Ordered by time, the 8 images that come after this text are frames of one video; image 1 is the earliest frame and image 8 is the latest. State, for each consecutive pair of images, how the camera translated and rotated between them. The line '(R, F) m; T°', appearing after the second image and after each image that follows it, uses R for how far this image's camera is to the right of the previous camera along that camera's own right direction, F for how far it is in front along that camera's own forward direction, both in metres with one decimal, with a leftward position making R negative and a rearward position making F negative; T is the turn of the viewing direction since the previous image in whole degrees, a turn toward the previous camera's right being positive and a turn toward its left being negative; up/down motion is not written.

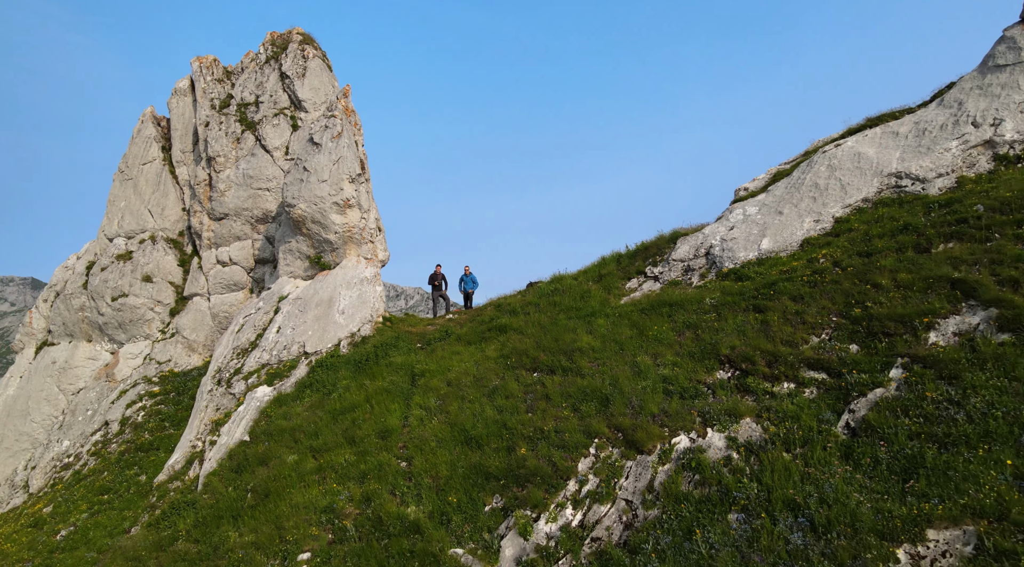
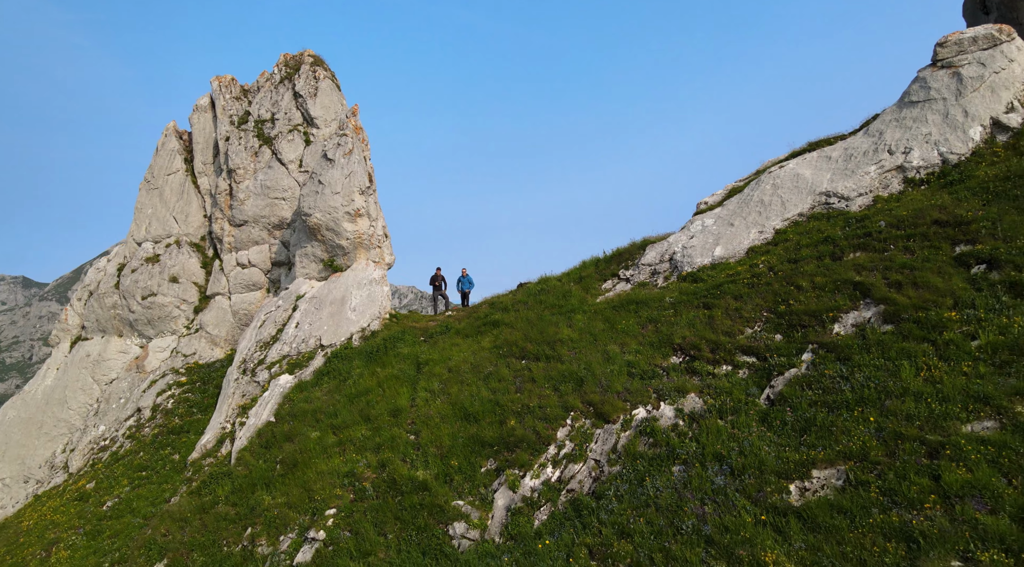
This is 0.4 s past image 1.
(+0.1, -4.0) m; 0°
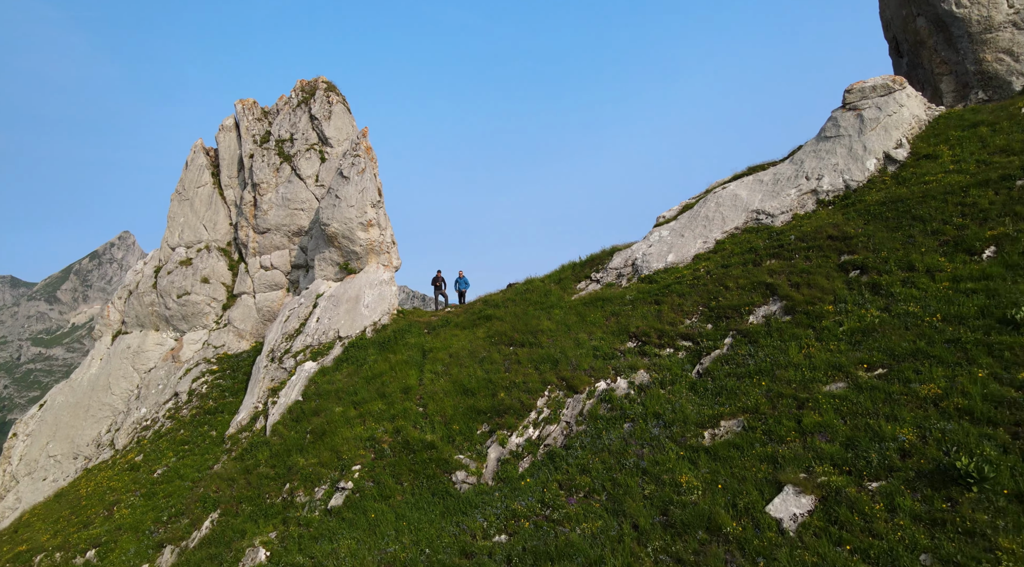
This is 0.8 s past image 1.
(+0.1, -5.8) m; +1°
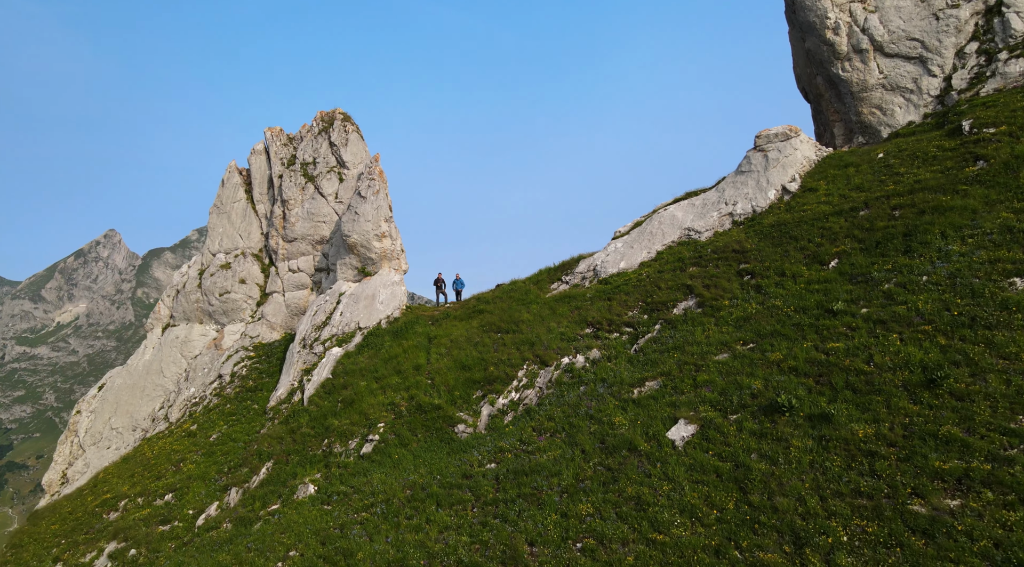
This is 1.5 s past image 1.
(0.0, -9.1) m; +1°
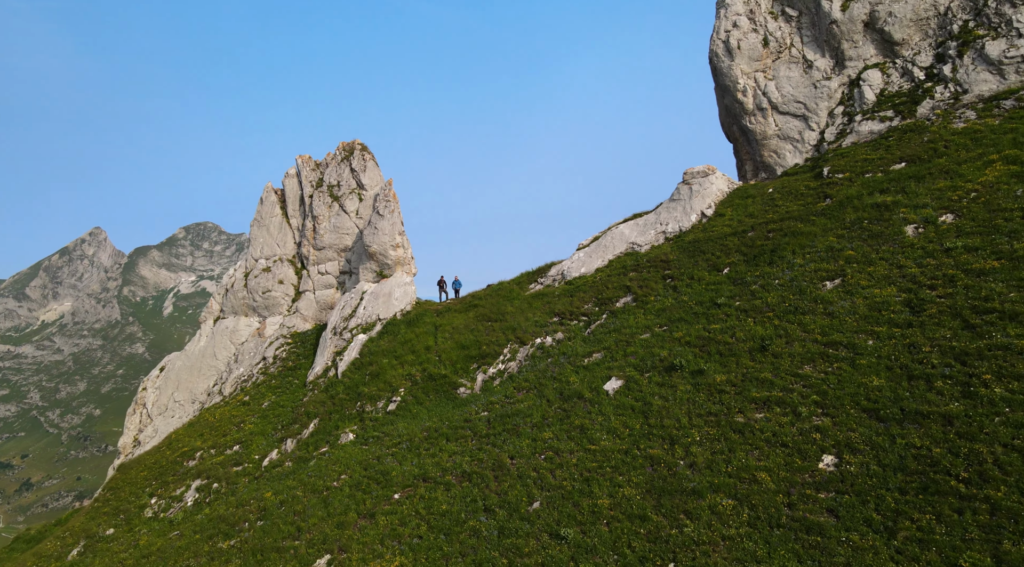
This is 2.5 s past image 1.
(+0.1, -12.9) m; +1°
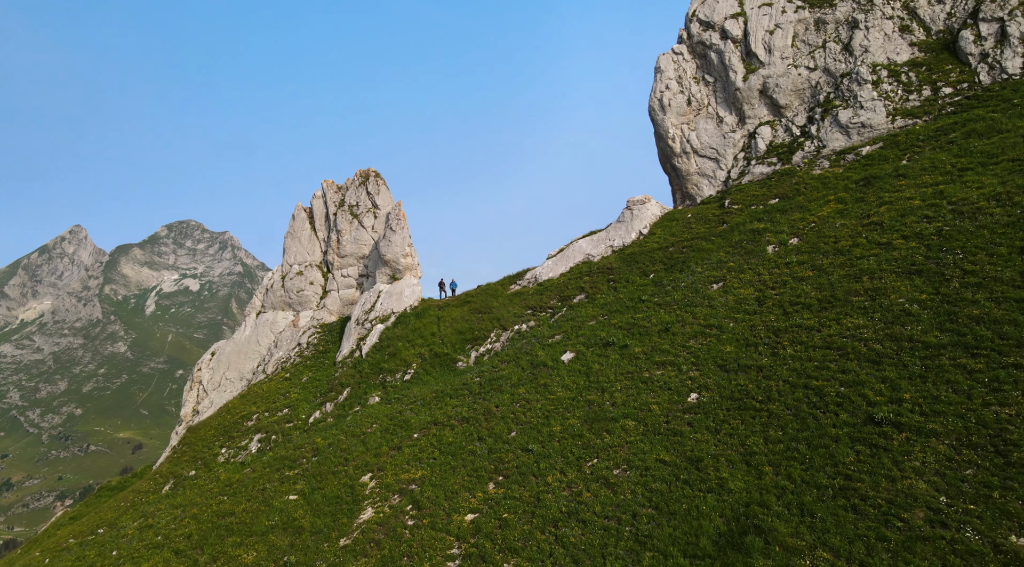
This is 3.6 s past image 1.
(0.0, -16.9) m; +1°
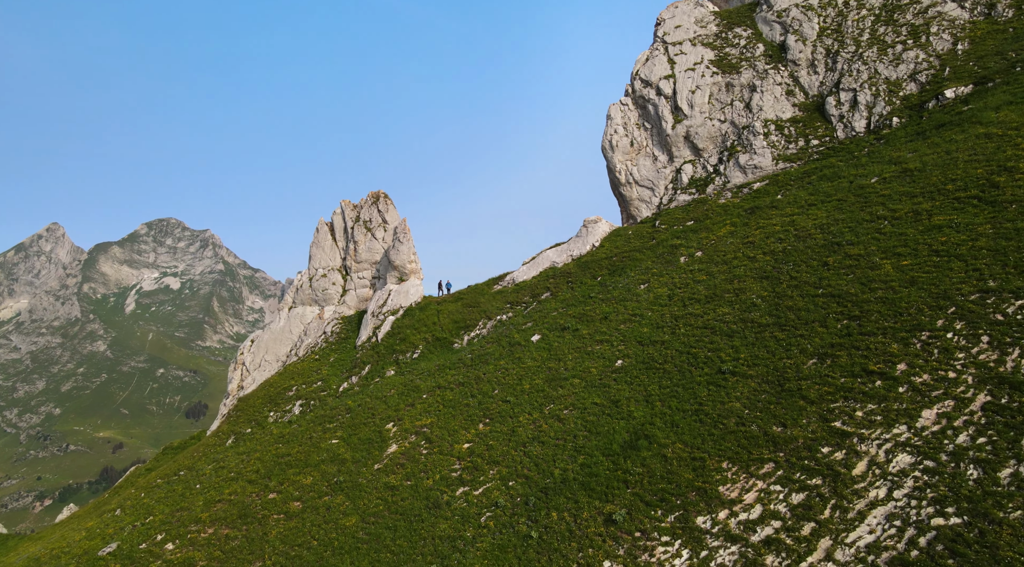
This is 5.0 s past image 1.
(0.0, -20.6) m; +1°
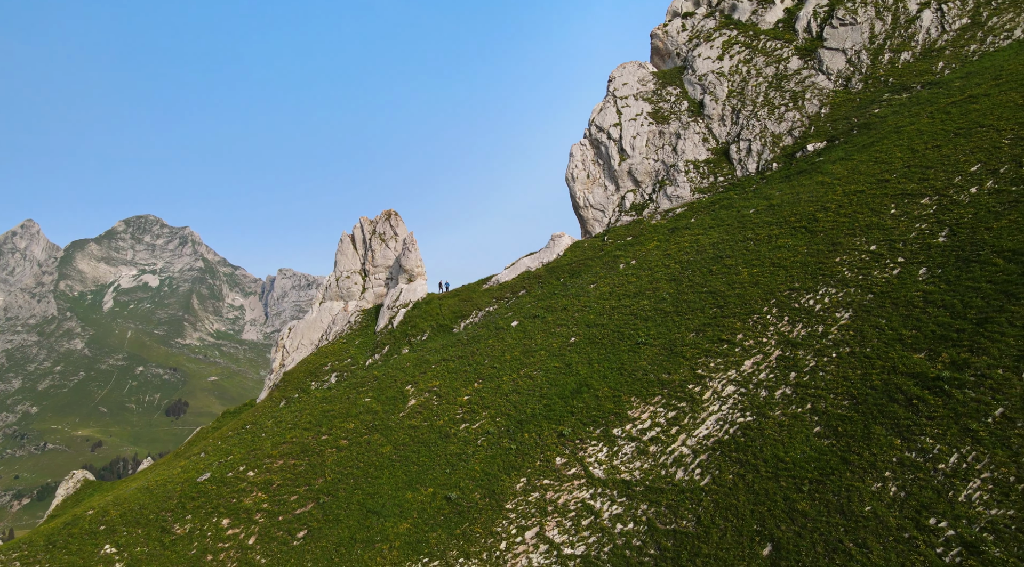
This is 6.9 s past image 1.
(-0.5, -27.7) m; +1°
